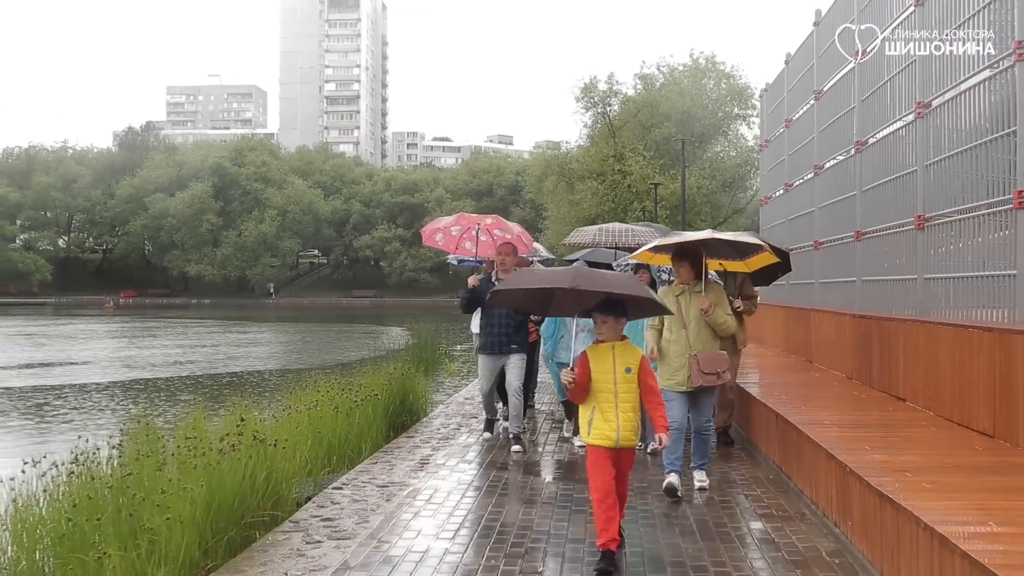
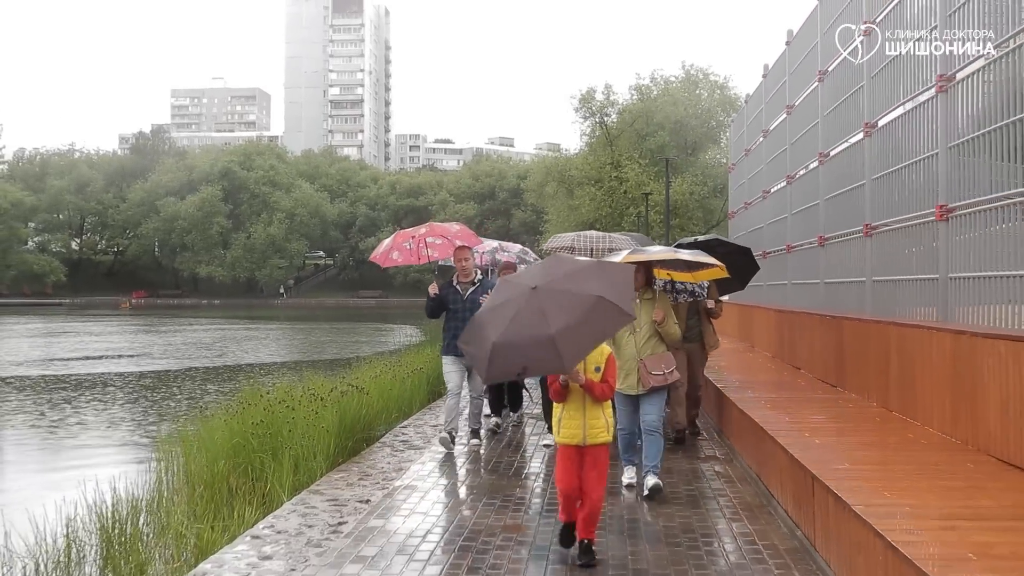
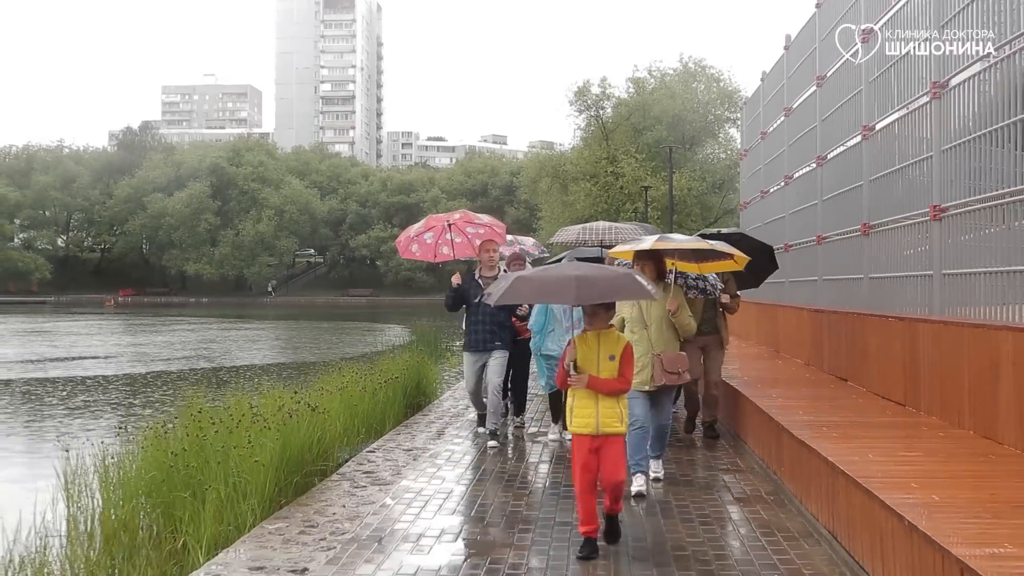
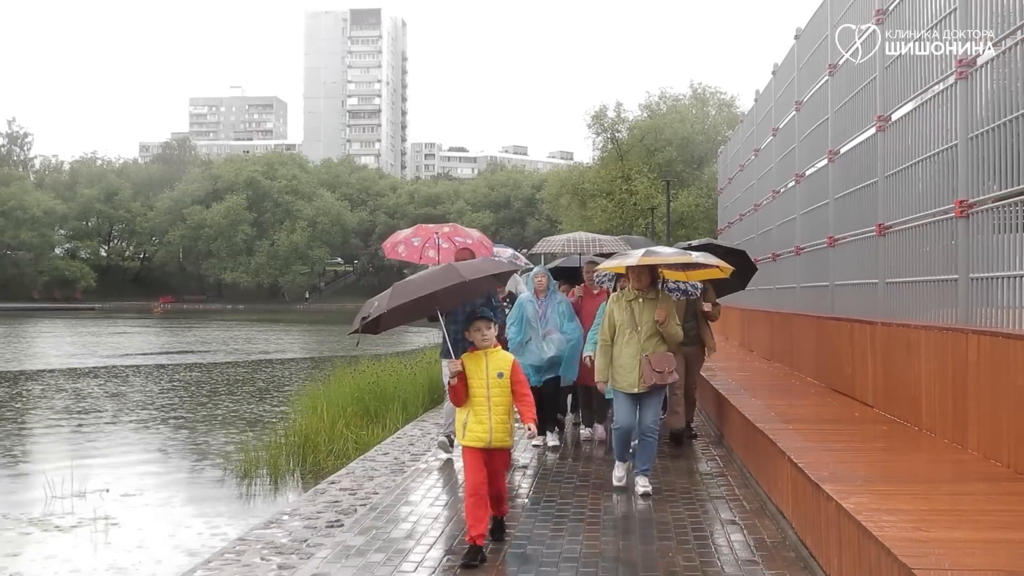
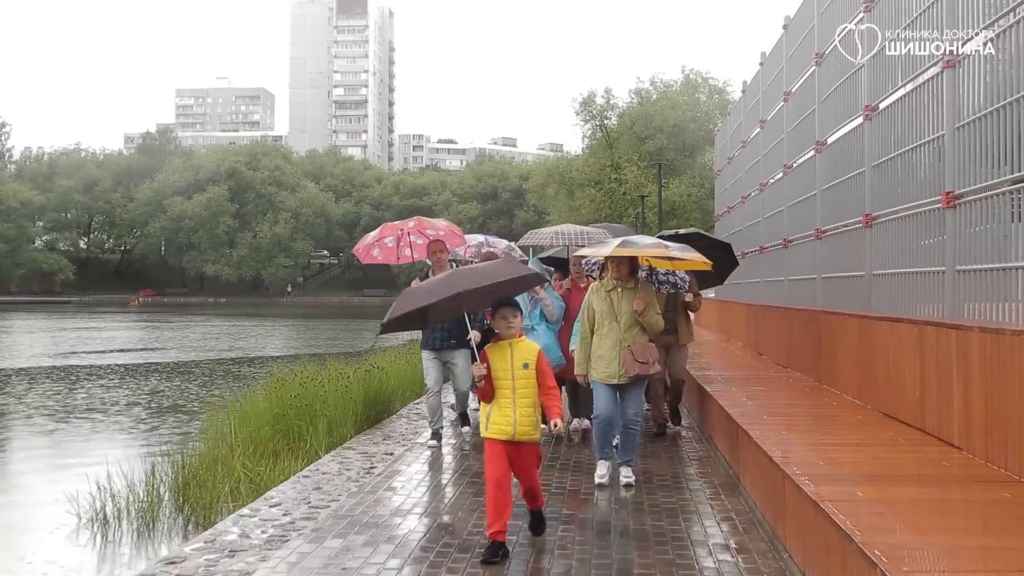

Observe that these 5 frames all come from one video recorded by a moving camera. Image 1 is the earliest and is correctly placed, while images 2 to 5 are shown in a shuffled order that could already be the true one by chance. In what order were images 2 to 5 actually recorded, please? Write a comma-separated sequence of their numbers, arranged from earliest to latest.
3, 2, 5, 4
